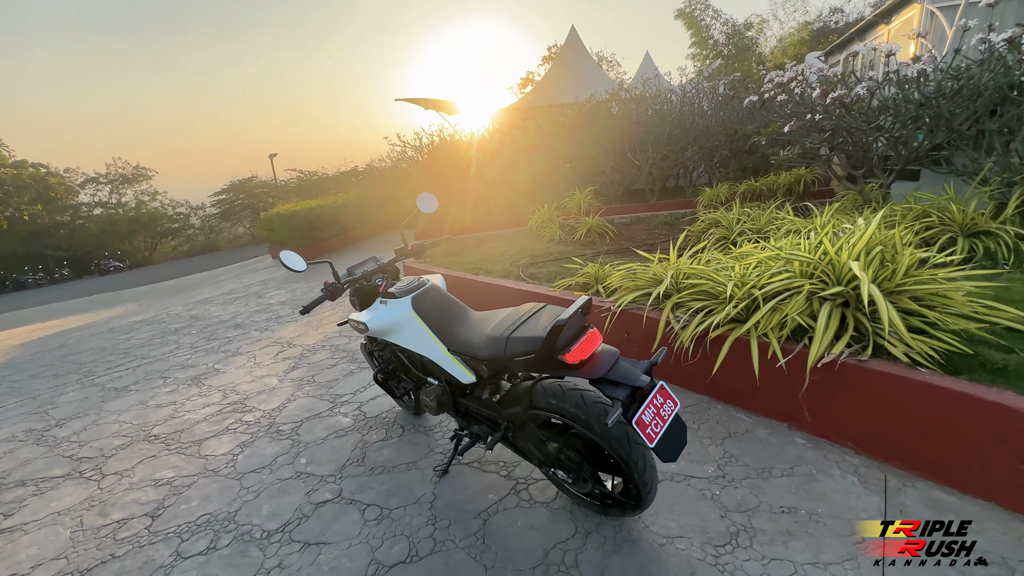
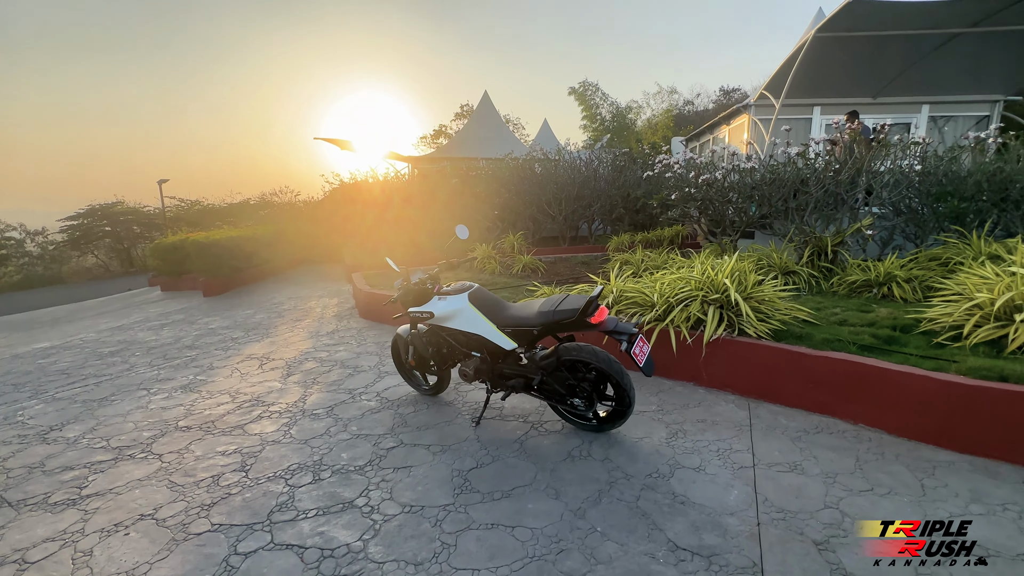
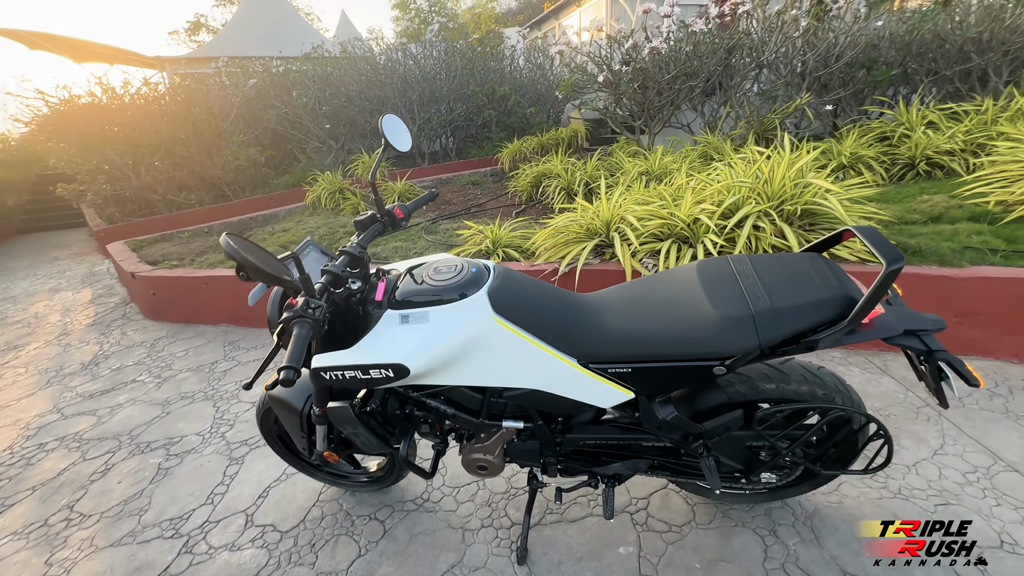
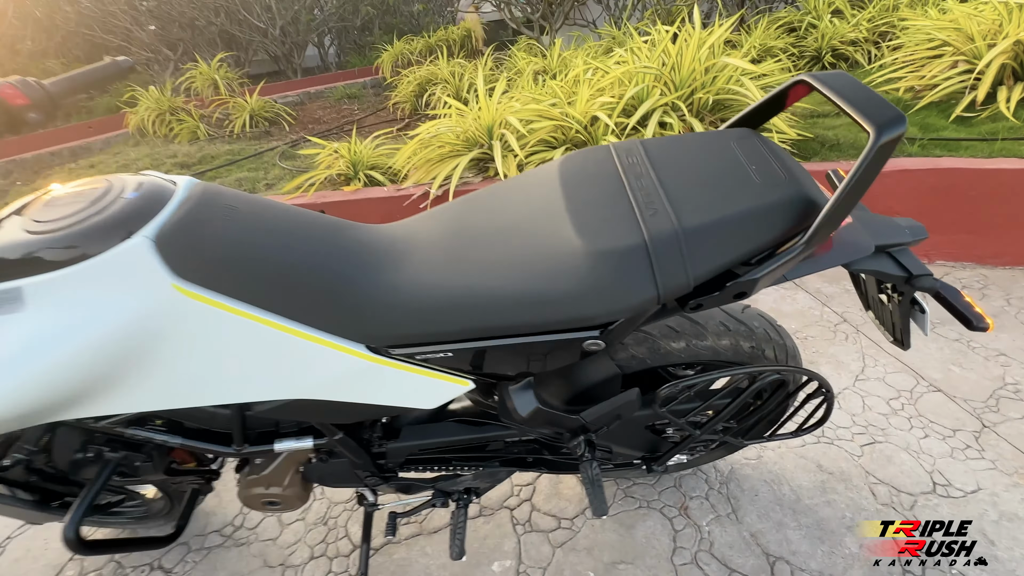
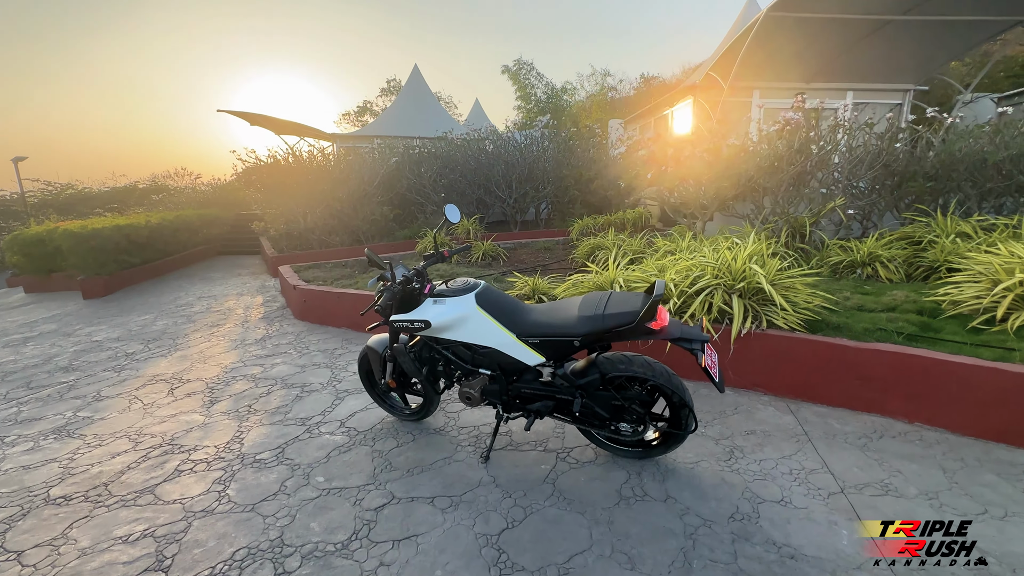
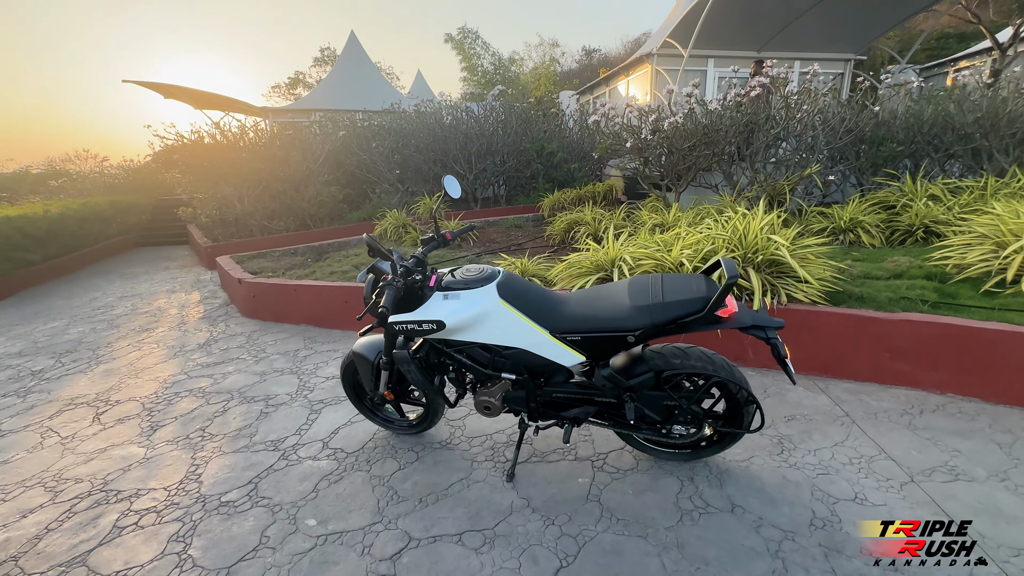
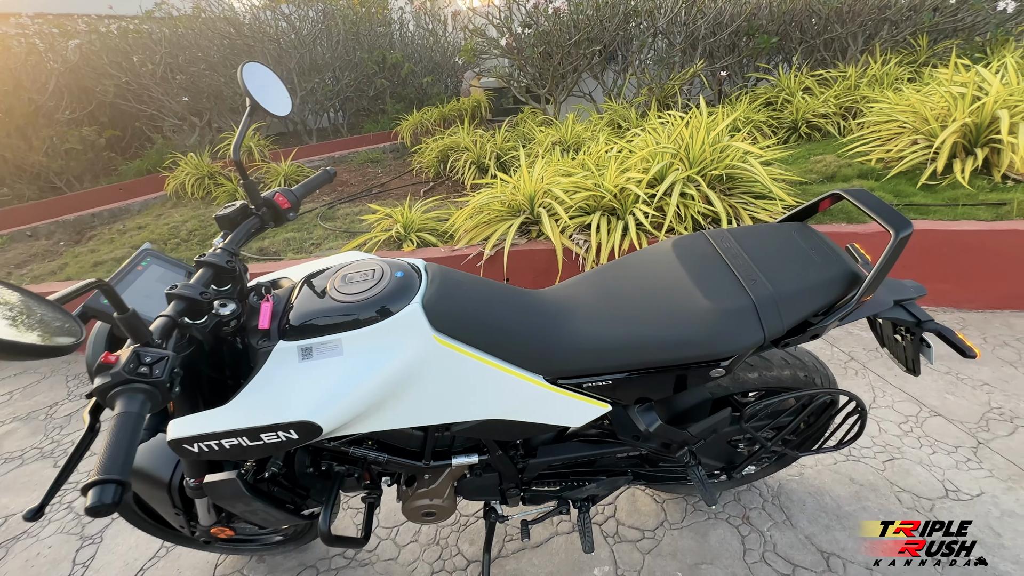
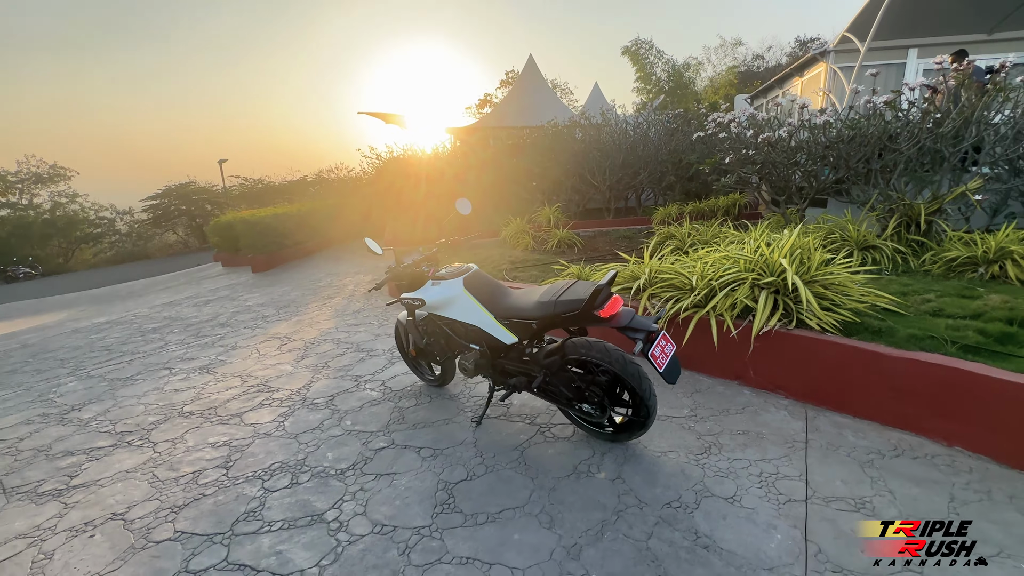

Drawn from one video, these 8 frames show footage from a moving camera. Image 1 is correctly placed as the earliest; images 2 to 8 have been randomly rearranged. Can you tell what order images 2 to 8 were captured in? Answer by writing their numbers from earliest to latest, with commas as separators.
8, 2, 5, 6, 3, 7, 4
